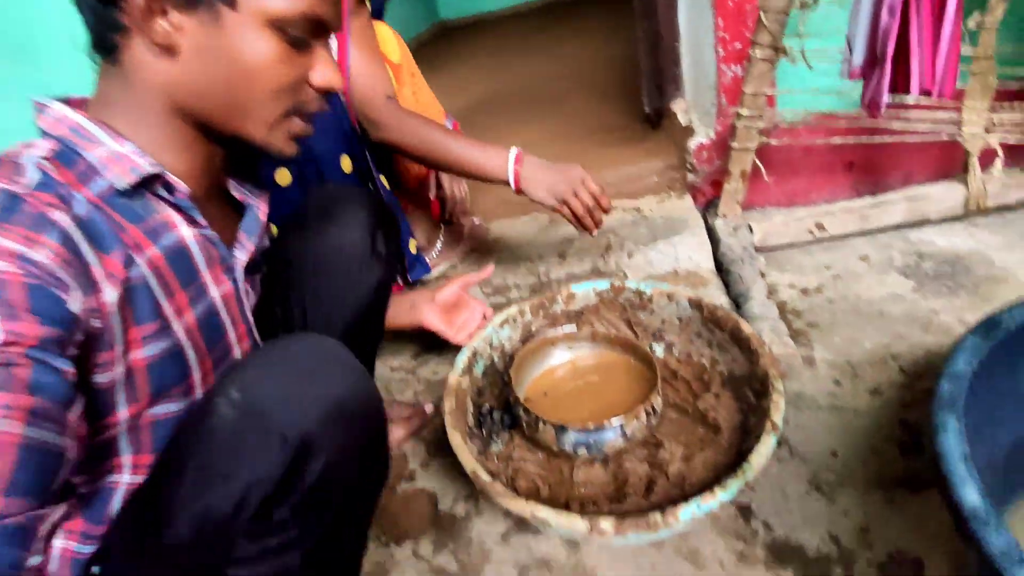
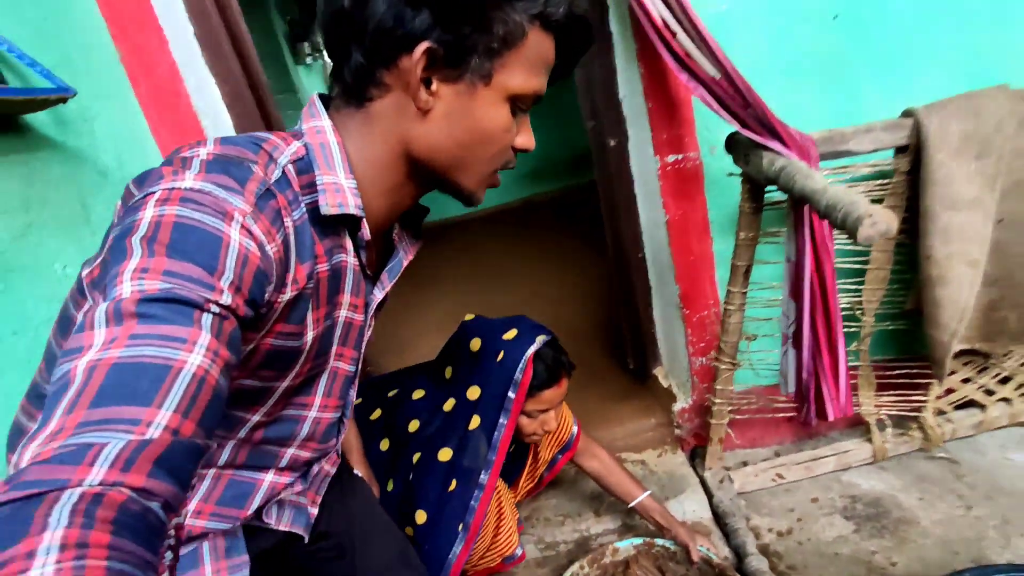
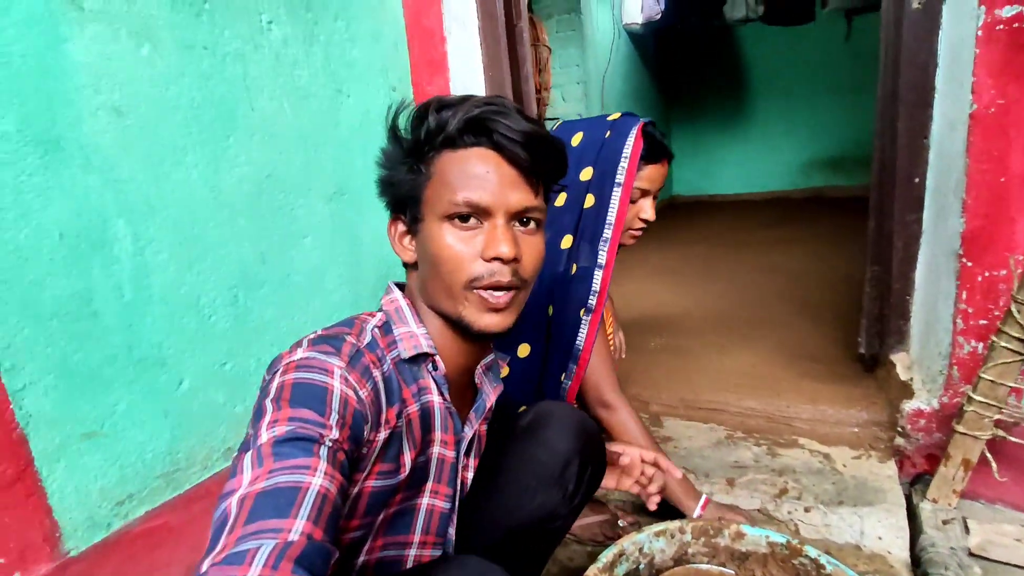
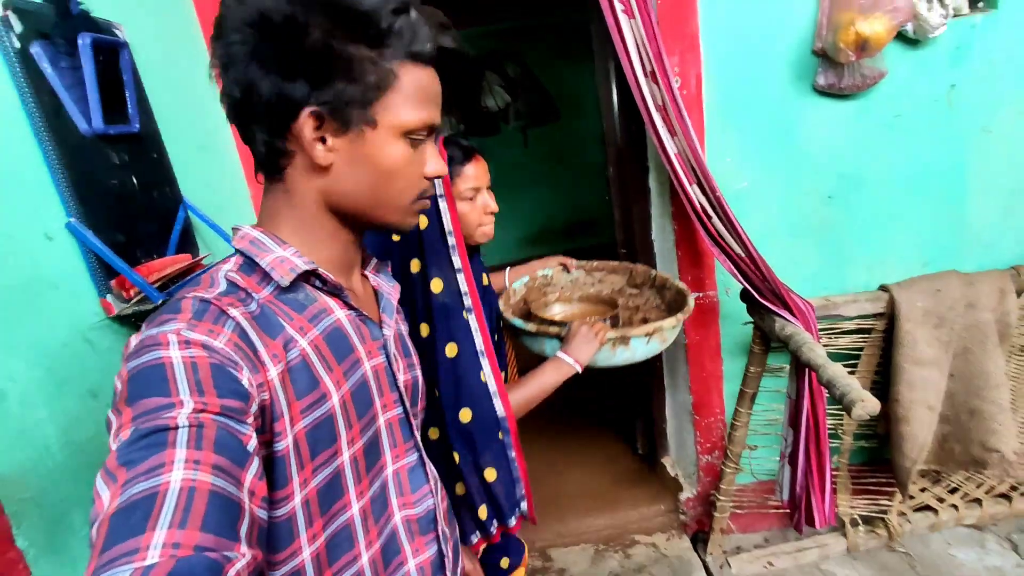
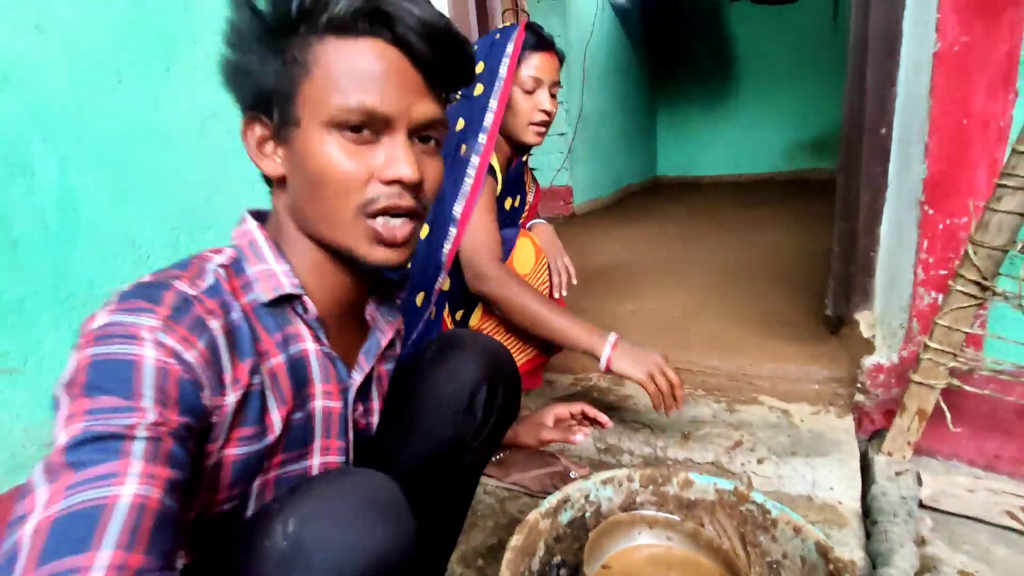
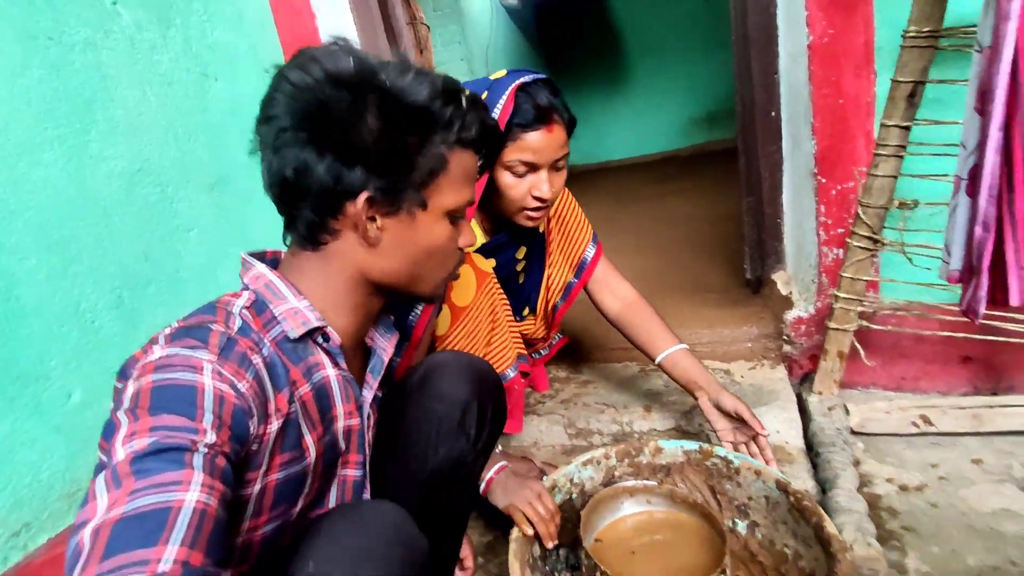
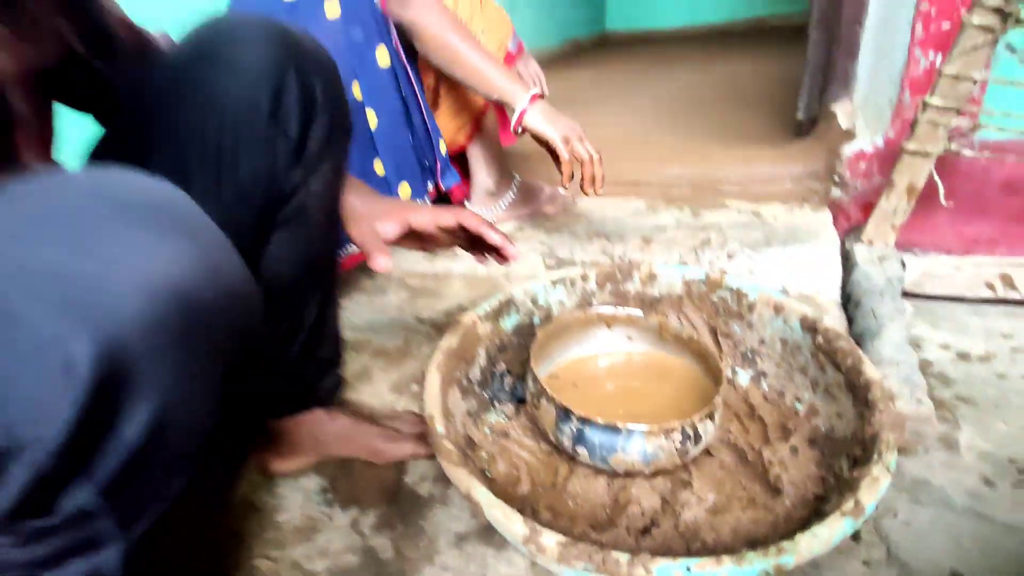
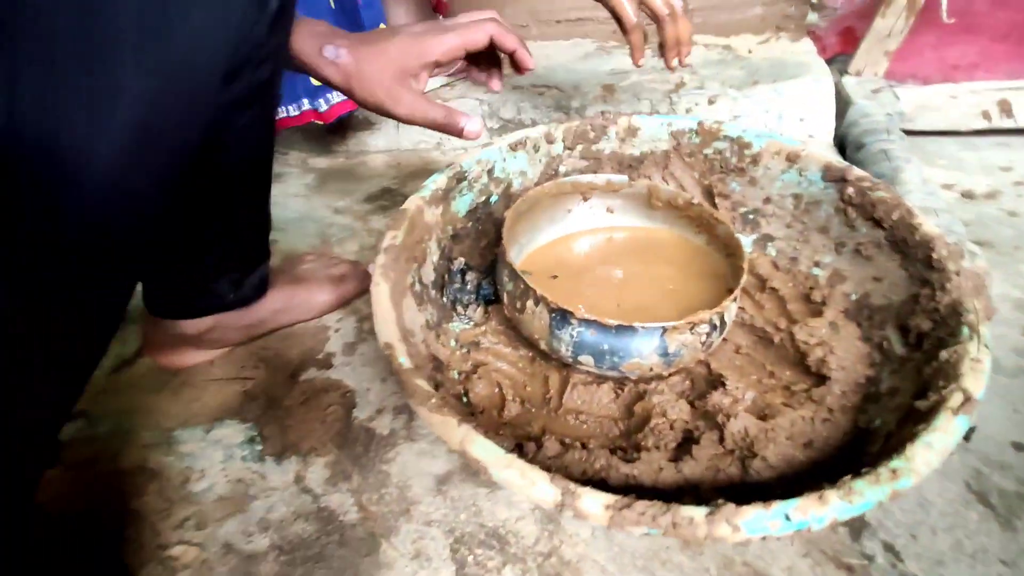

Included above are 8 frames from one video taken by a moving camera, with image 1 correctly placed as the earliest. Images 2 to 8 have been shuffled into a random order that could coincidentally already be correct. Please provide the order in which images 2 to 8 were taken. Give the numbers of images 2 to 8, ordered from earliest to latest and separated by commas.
8, 7, 5, 3, 6, 2, 4
